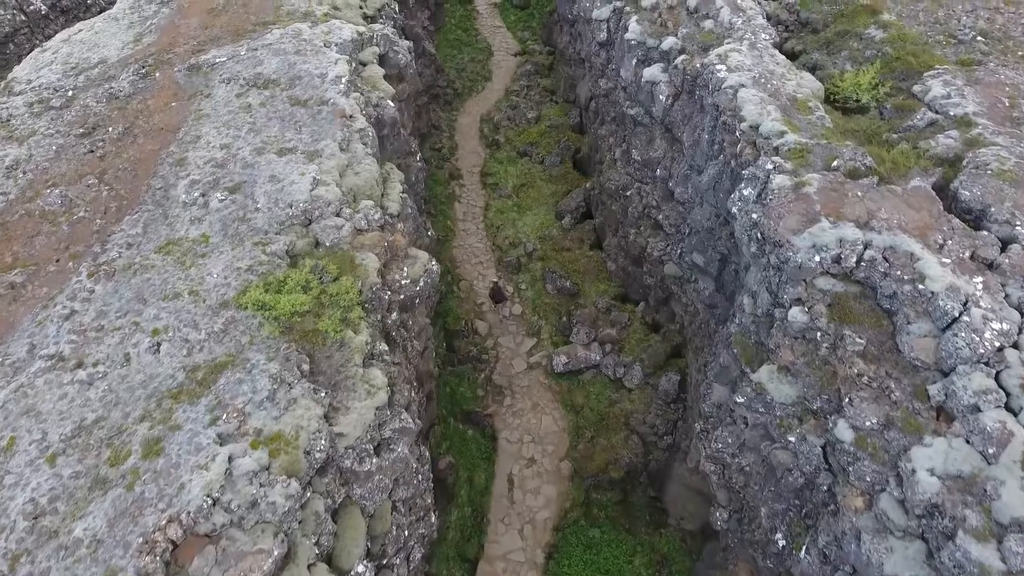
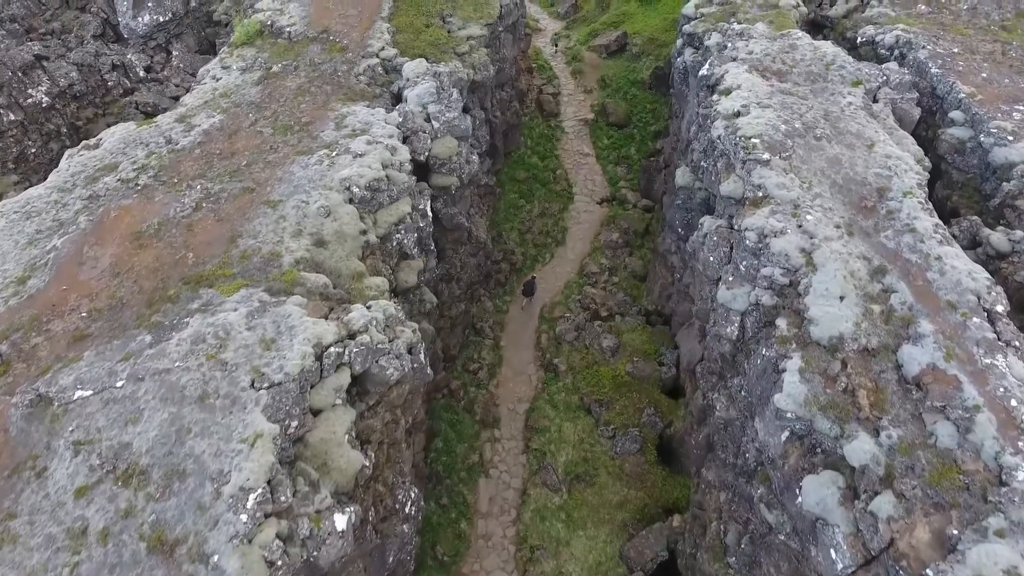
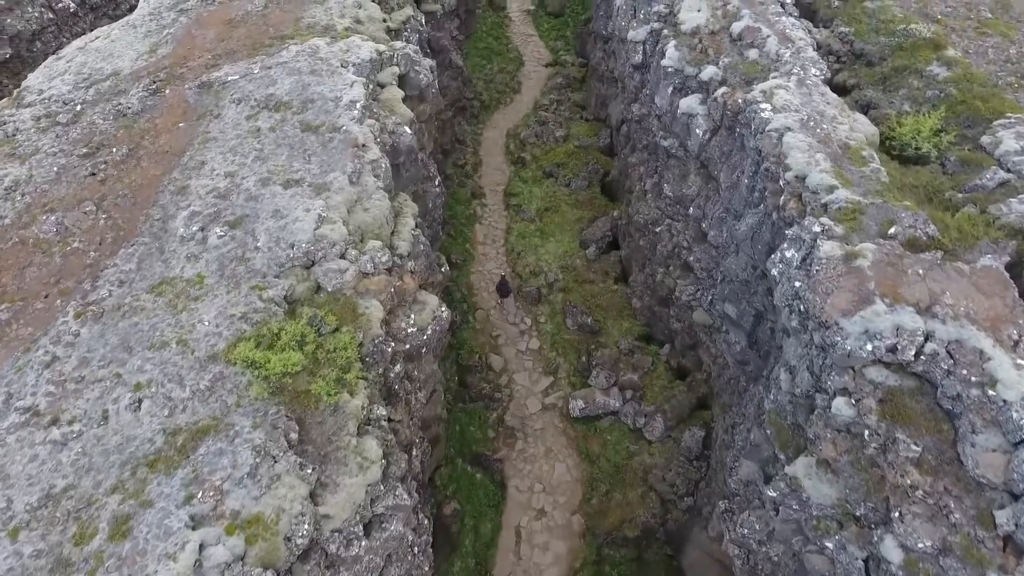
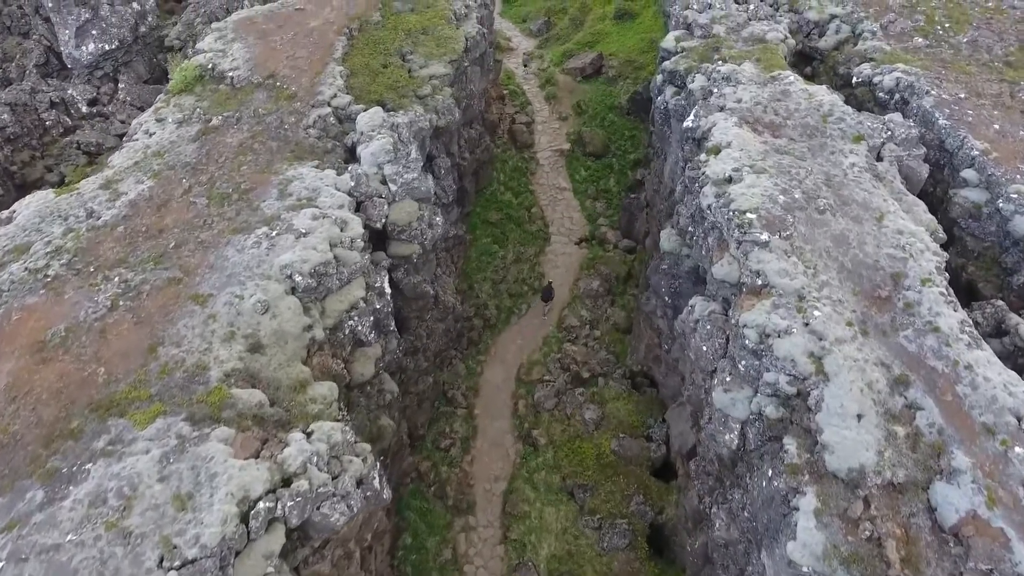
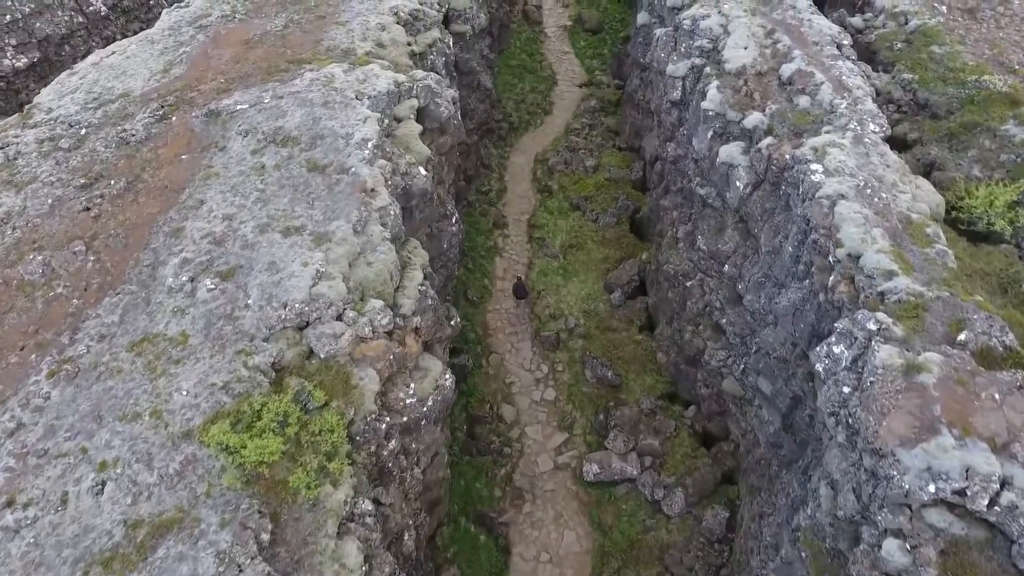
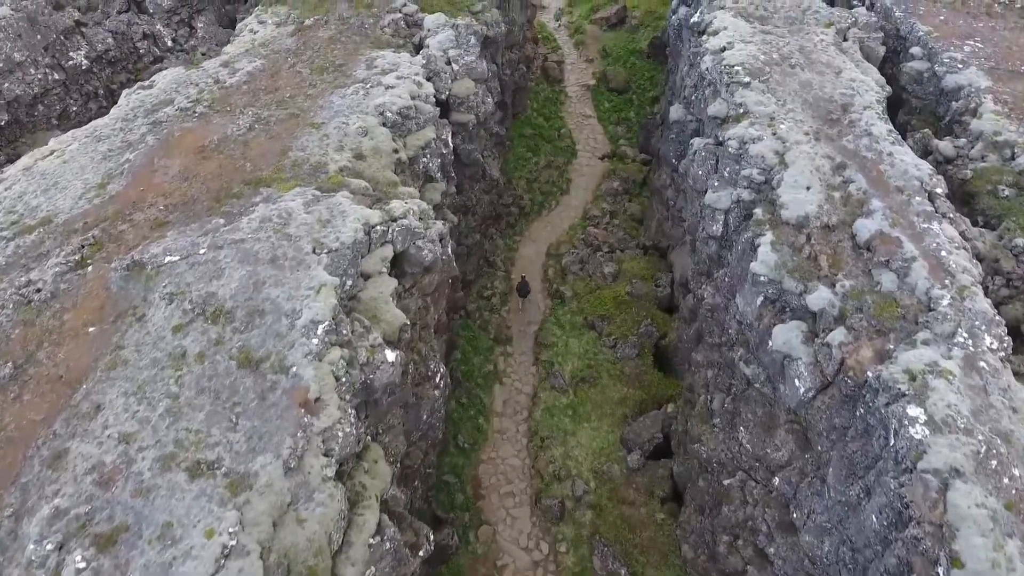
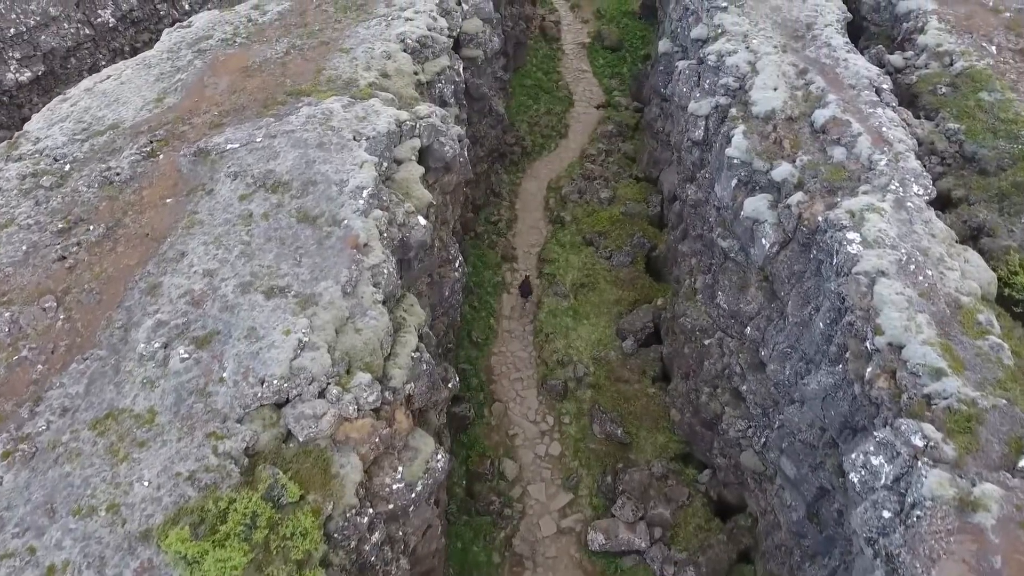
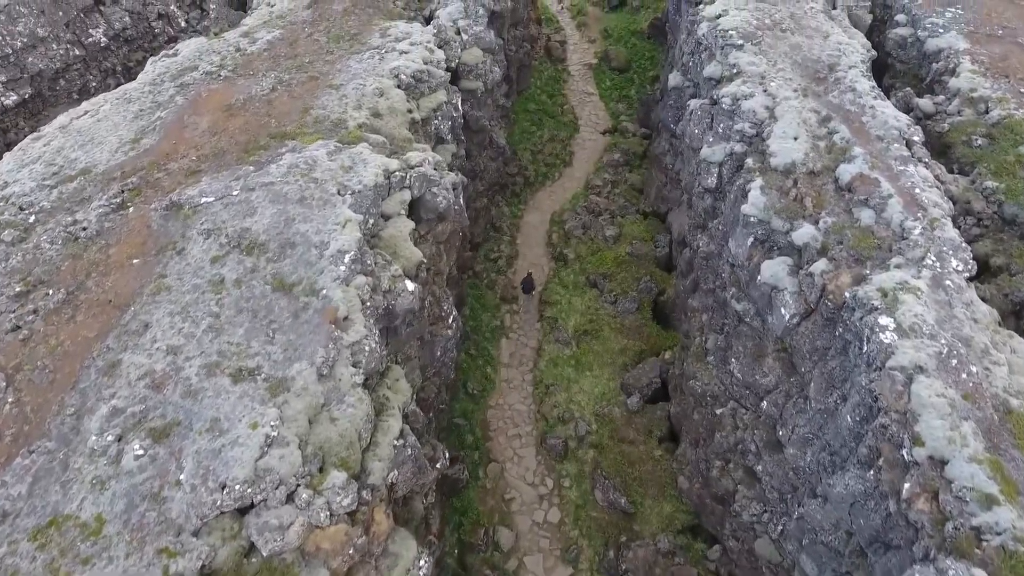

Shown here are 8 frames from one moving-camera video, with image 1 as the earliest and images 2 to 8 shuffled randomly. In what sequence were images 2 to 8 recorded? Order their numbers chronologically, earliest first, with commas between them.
3, 5, 7, 8, 6, 2, 4
